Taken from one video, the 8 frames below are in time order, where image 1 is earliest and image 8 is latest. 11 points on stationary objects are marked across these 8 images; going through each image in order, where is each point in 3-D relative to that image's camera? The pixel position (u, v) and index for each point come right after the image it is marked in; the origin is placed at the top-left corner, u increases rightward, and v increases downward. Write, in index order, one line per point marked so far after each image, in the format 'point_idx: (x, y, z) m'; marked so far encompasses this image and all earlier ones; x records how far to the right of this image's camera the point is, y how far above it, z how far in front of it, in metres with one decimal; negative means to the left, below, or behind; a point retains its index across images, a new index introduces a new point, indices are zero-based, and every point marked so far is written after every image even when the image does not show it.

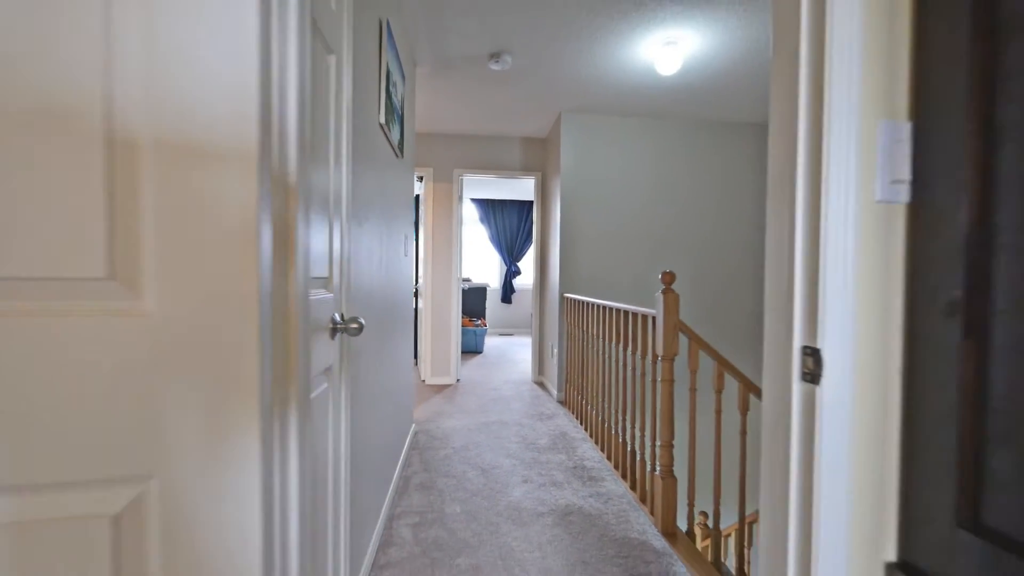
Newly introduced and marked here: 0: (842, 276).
0: (+0.5, 0.0, +0.7) m
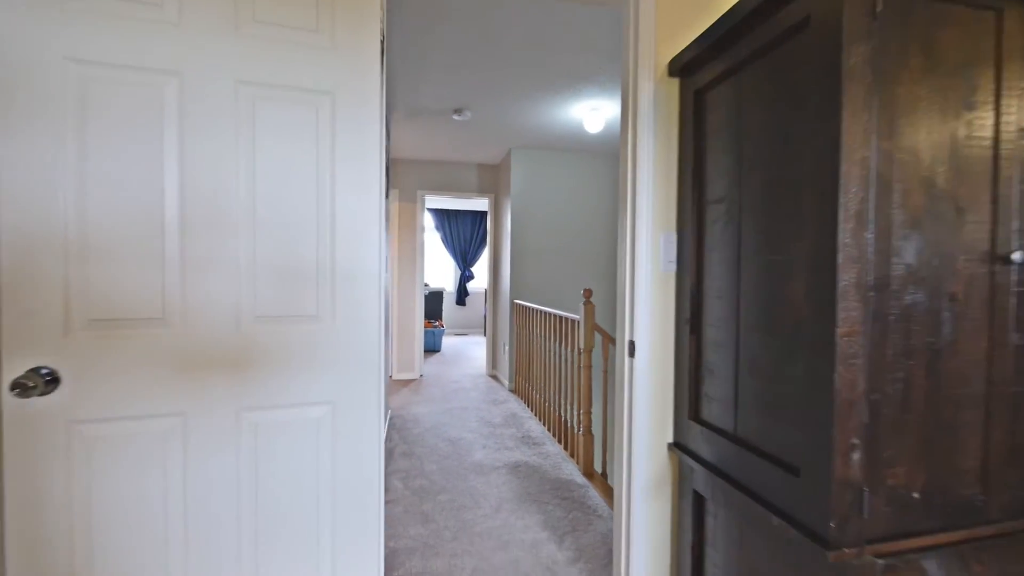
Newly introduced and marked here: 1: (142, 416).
0: (+0.4, -0.1, +1.5) m
1: (-0.9, -0.3, +1.0) m
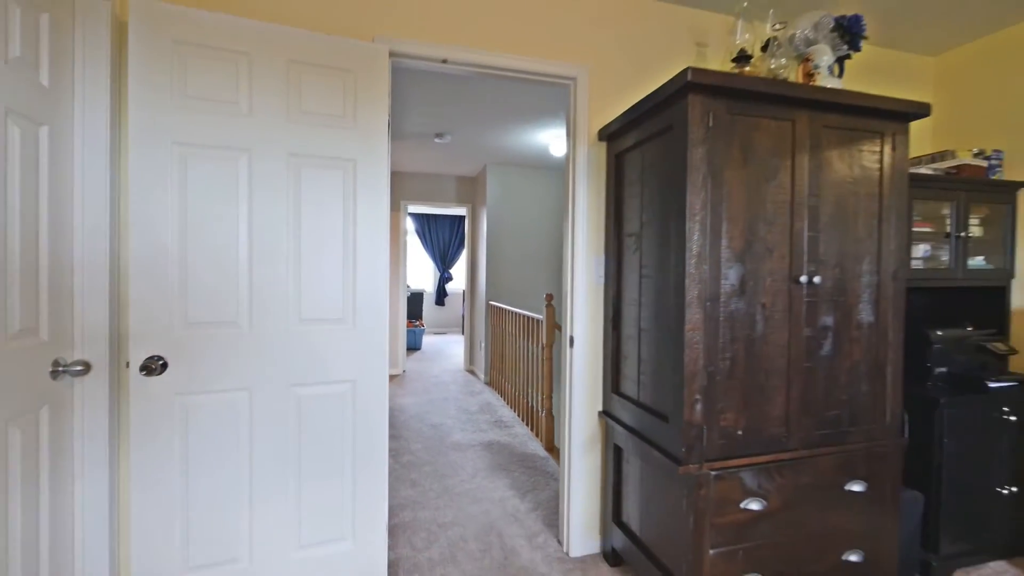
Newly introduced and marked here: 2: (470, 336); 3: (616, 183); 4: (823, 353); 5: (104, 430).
0: (+0.3, -0.1, +2.0) m
1: (-1.0, -0.3, +1.5) m
2: (-0.5, -0.6, +5.7) m
3: (+0.4, +0.4, +1.9) m
4: (+1.1, -0.2, +1.6) m
5: (-1.3, -0.4, +1.4) m
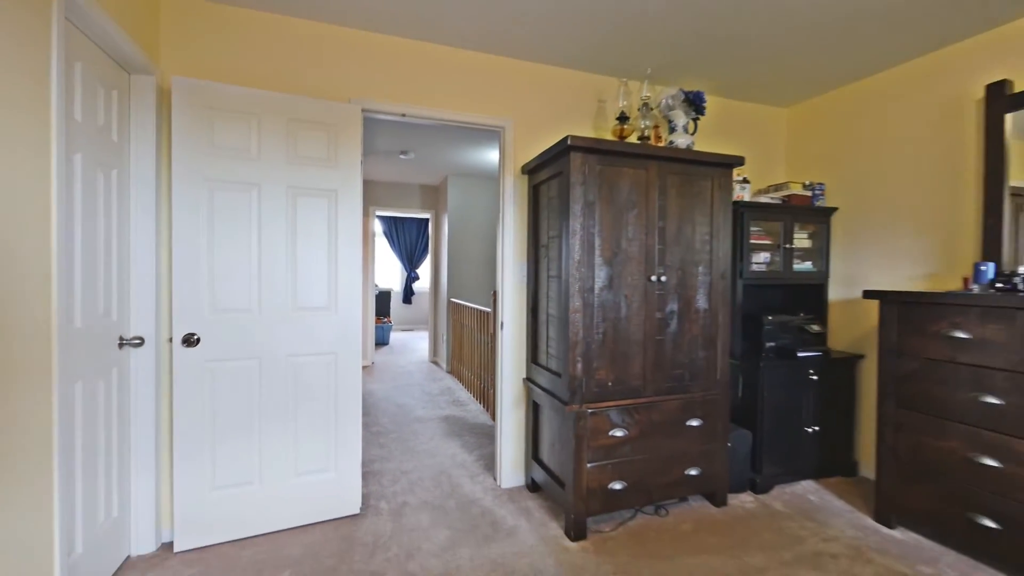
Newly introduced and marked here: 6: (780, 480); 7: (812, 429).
0: (0.0, -0.1, +2.6) m
1: (-1.3, -0.3, +2.0) m
2: (-1.1, -0.6, +6.2) m
3: (+0.1, +0.5, +2.5) m
4: (+0.8, -0.2, +2.2) m
5: (-1.6, -0.4, +1.9) m
6: (+1.5, -1.1, +2.6) m
7: (+1.8, -0.8, +2.6) m
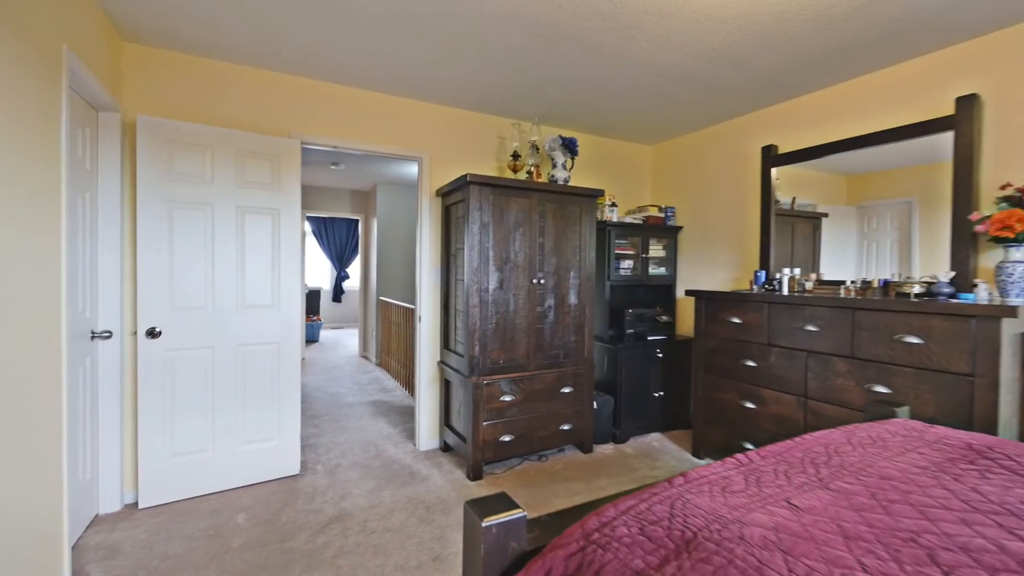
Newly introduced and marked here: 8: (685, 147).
0: (-0.6, -0.1, +3.2) m
1: (-1.8, -0.3, +2.4) m
2: (-2.2, -0.6, +6.6) m
3: (-0.5, +0.5, +3.1) m
4: (+0.2, -0.2, +3.0) m
5: (-2.0, -0.4, +2.3) m
6: (+0.9, -1.1, +3.4) m
7: (+1.1, -0.8, +3.5) m
8: (+1.5, +1.2, +3.8) m
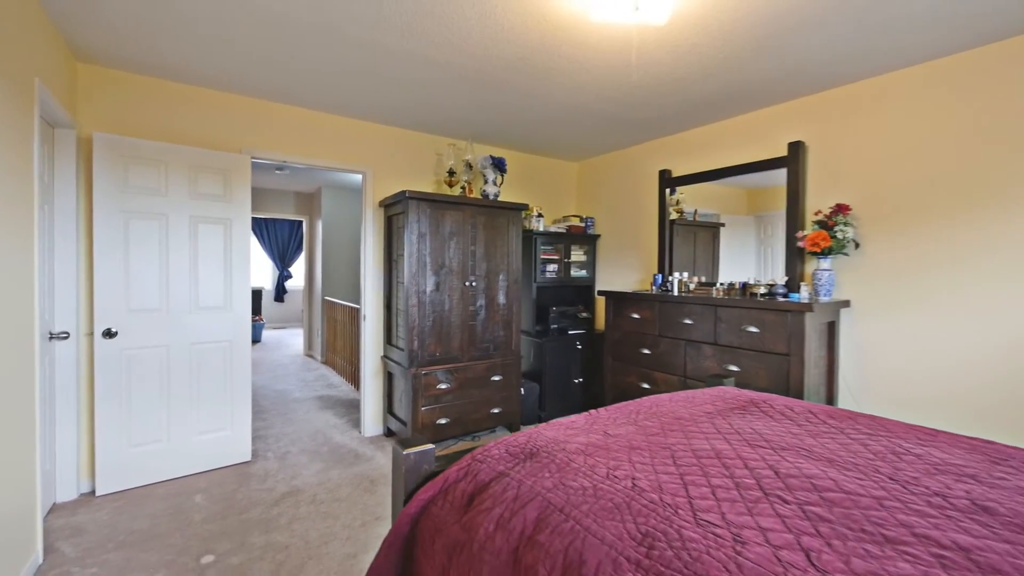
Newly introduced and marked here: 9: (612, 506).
0: (-1.1, -0.1, +3.5) m
1: (-2.2, -0.3, +2.7) m
2: (-3.1, -0.6, +6.8) m
3: (-1.0, +0.5, +3.5) m
4: (-0.2, -0.2, +3.4) m
5: (-2.4, -0.5, +2.5) m
6: (+0.4, -1.1, +3.9) m
7: (+0.6, -0.8, +4.0) m
8: (+0.9, +1.2, +4.4) m
9: (+0.2, -0.5, +0.9) m
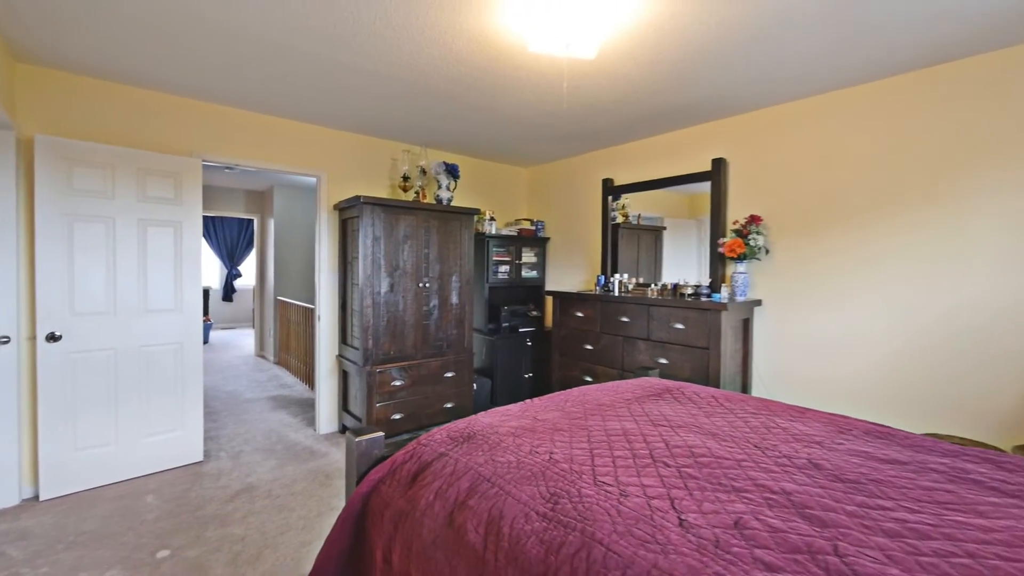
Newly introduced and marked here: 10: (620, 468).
0: (-1.5, -0.1, +3.6) m
1: (-2.5, -0.4, +2.6) m
2: (-3.8, -0.6, +6.7) m
3: (-1.4, +0.4, +3.6) m
4: (-0.6, -0.2, +3.5) m
5: (-2.7, -0.5, +2.4) m
6: (0.0, -1.1, +4.1) m
7: (+0.2, -0.8, +4.3) m
8: (+0.4, +1.2, +4.6) m
9: (0.0, -0.5, +1.2) m
10: (+0.3, -0.5, +1.2) m
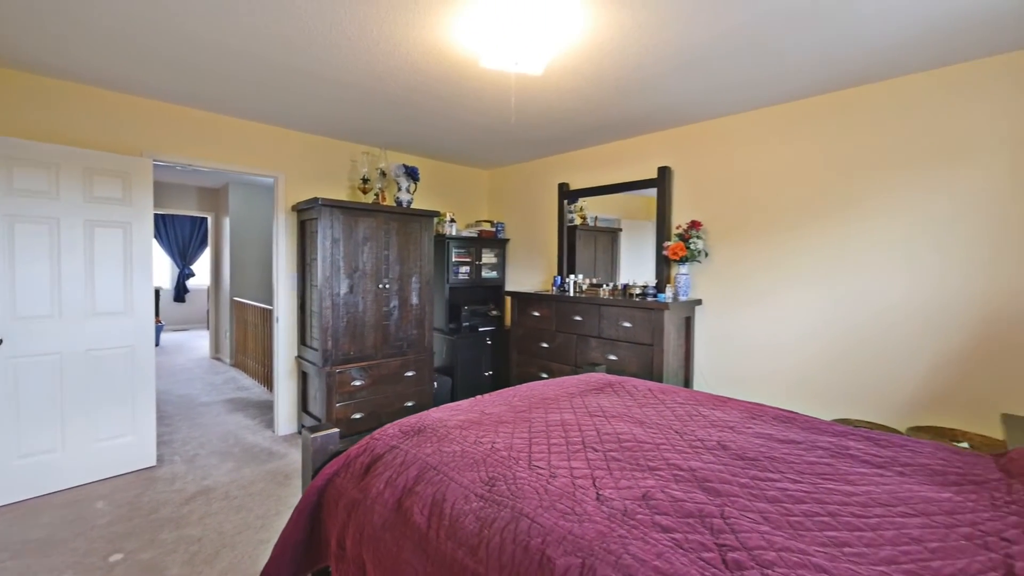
0: (-1.9, -0.1, +3.6) m
1: (-2.7, -0.4, +2.6) m
2: (-4.3, -0.6, +6.5) m
3: (-1.7, +0.4, +3.6) m
4: (-1.0, -0.2, +3.6) m
5: (-3.0, -0.5, +2.4) m
6: (-0.4, -1.1, +4.2) m
7: (-0.2, -0.8, +4.4) m
8: (0.0, +1.2, +4.7) m
9: (-0.1, -0.5, +1.3) m
10: (+0.1, -0.5, +1.3) m
